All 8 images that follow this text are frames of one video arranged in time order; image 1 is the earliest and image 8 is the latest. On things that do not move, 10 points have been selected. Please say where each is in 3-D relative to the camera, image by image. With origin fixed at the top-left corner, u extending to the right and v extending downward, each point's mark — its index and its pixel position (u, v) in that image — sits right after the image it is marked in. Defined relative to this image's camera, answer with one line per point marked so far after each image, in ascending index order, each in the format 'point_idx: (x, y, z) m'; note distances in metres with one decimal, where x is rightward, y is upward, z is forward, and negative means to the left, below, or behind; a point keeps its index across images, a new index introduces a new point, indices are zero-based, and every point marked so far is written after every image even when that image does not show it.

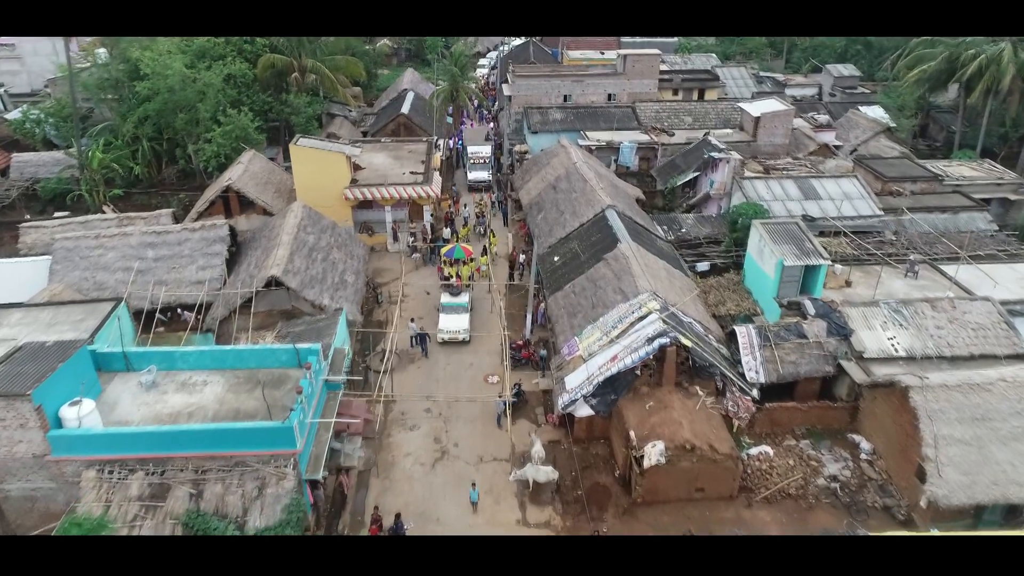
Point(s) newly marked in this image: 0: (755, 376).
0: (+5.5, -2.0, +17.1) m
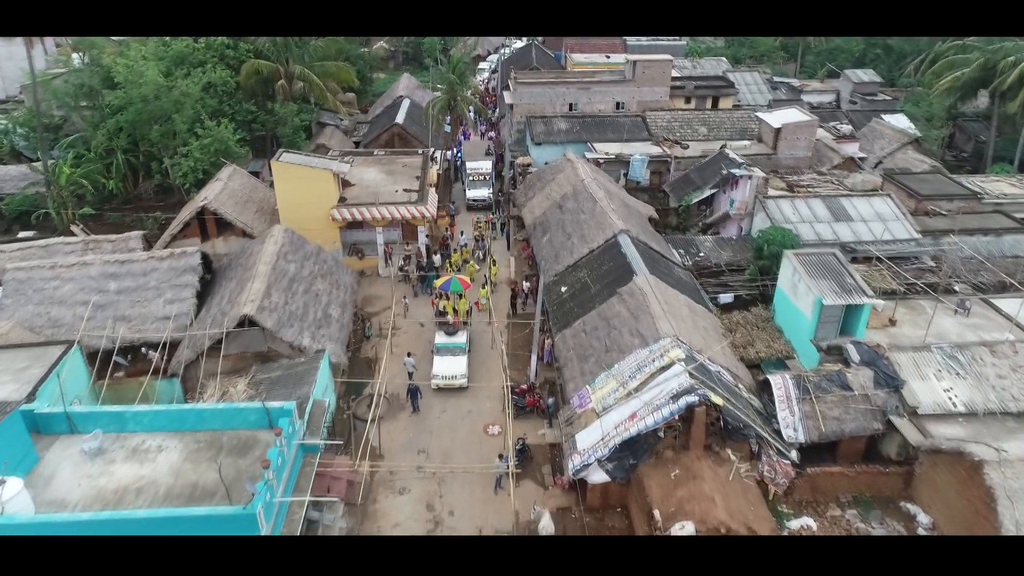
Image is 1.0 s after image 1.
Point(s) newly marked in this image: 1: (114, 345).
0: (+5.6, -2.9, +15.0) m
1: (-9.4, -1.4, +17.8) m
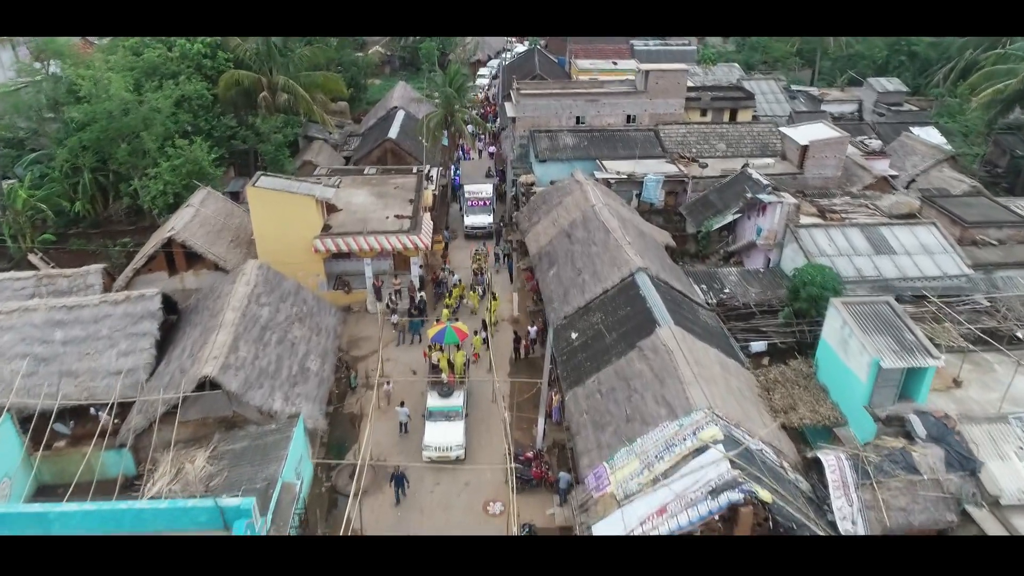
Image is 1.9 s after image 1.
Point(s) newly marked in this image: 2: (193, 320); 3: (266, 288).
0: (+5.7, -4.1, +12.5) m
1: (-9.3, -2.5, +15.3) m
2: (-7.7, -0.8, +18.3) m
3: (-6.1, 0.0, +18.5) m
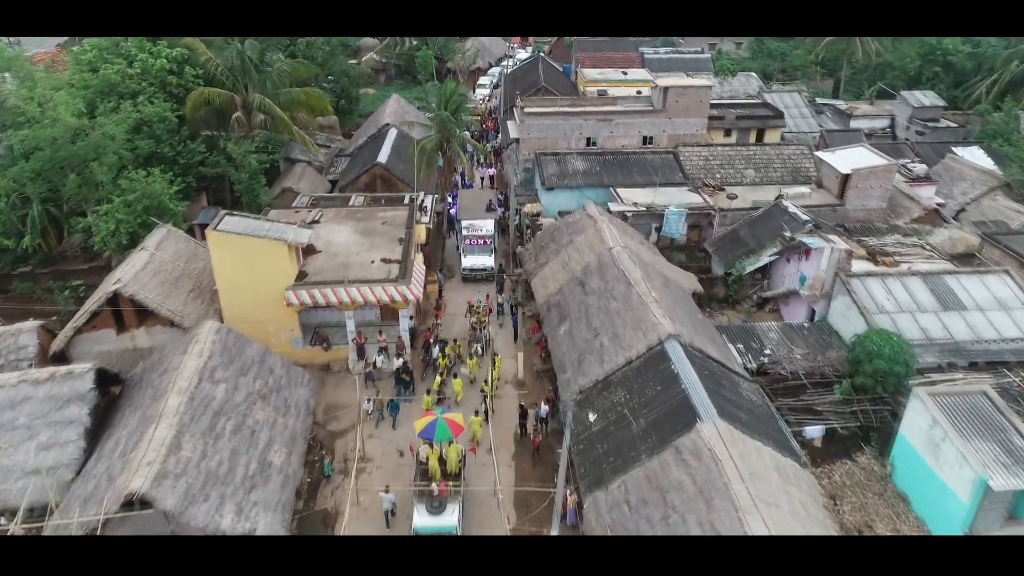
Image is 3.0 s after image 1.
0: (+5.8, -5.5, +9.5) m
1: (-9.2, -3.9, +12.3) m
2: (-7.6, -2.2, +15.2) m
3: (-5.9, -1.4, +15.5) m
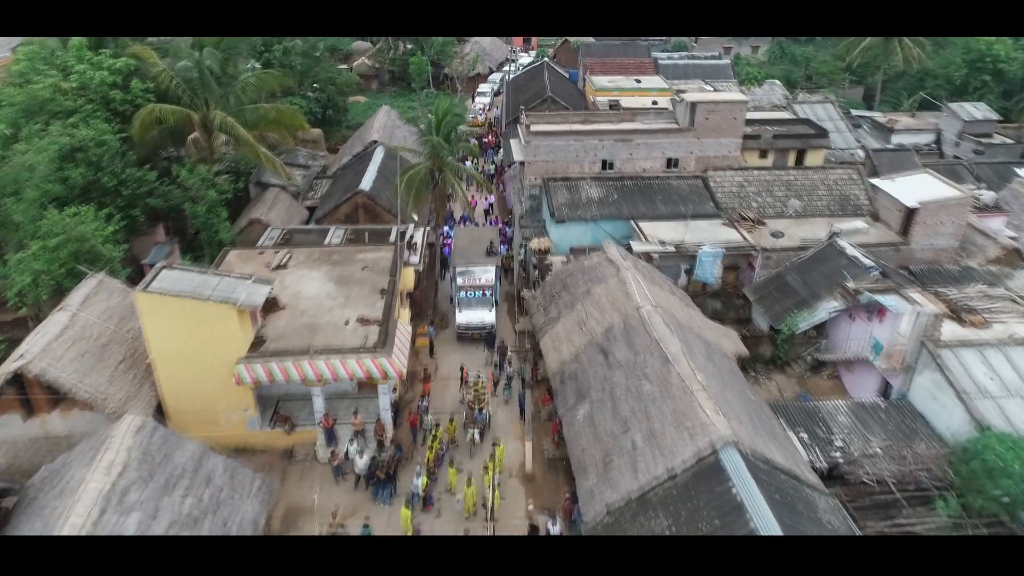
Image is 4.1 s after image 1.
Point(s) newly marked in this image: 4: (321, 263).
0: (+5.9, -7.0, +5.8) m
1: (-9.1, -5.3, +8.7) m
2: (-7.5, -3.7, +11.6) m
3: (-5.8, -2.9, +11.8) m
4: (-4.8, +0.6, +19.0) m
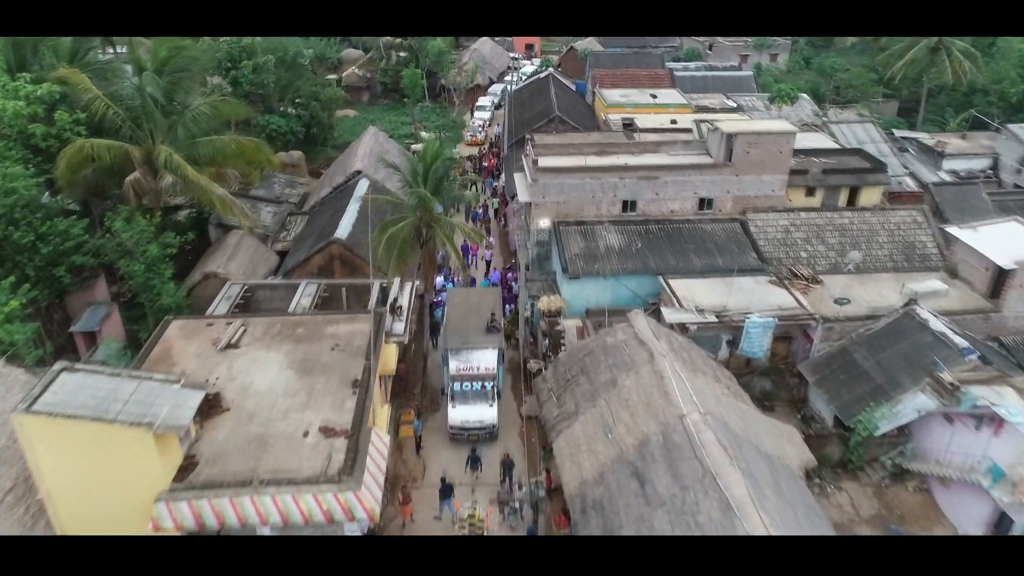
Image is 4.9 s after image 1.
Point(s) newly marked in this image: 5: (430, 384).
0: (+6.0, -8.7, +2.2) m
1: (-9.0, -7.0, +5.0) m
2: (-7.4, -5.4, +8.0) m
3: (-5.7, -4.6, +8.2) m
4: (-4.7, -1.1, +15.4) m
5: (-1.9, -2.1, +17.4) m
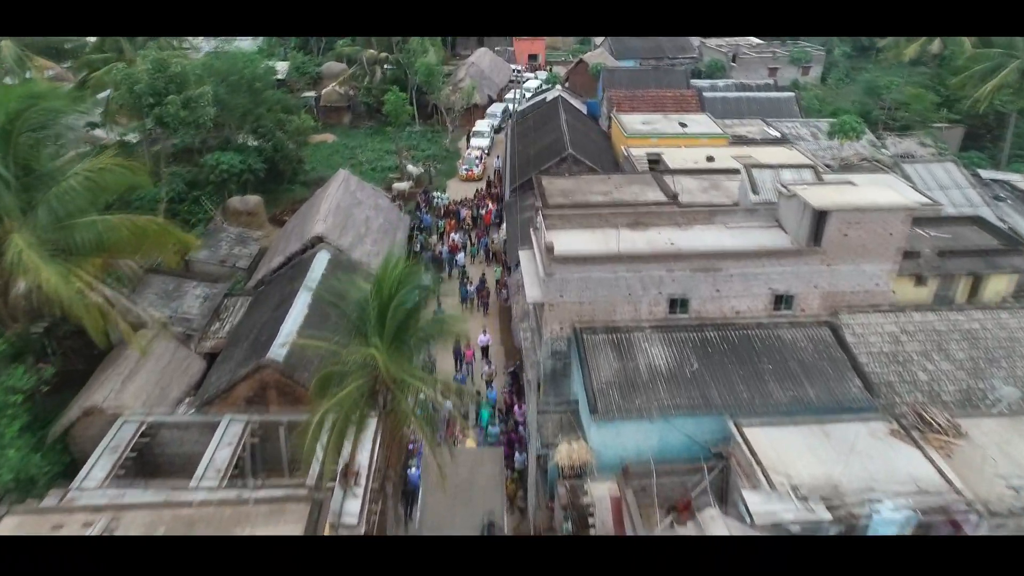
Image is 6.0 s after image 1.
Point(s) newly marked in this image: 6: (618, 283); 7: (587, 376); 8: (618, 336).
0: (+6.1, -11.2, -3.3) m
1: (-8.9, -9.6, -0.5) m
2: (-7.3, -7.9, +2.5) m
3: (-5.6, -7.1, +2.7) m
4: (-4.6, -3.6, +9.8) m
5: (-1.8, -4.7, +11.9) m
6: (+2.0, +0.1, +14.3) m
7: (+1.3, -1.7, +13.4) m
8: (+1.9, -0.9, +14.0) m
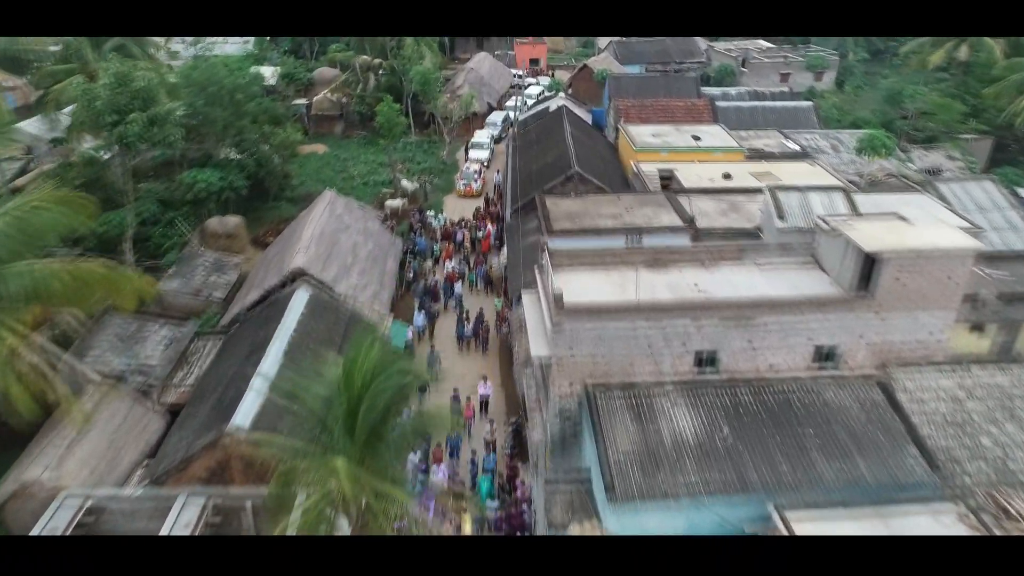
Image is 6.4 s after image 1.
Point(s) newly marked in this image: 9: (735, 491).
0: (+6.1, -12.1, -5.2) m
1: (-8.8, -10.5, -2.4) m
2: (-7.3, -8.8, +0.5) m
3: (-5.6, -8.0, +0.7) m
4: (-4.6, -4.5, +7.9) m
5: (-1.7, -5.6, +10.0) m
6: (+2.1, -0.8, +12.3) m
7: (+1.4, -2.6, +11.4) m
8: (+2.0, -1.9, +12.0) m
9: (+3.3, -3.1, +11.0) m
